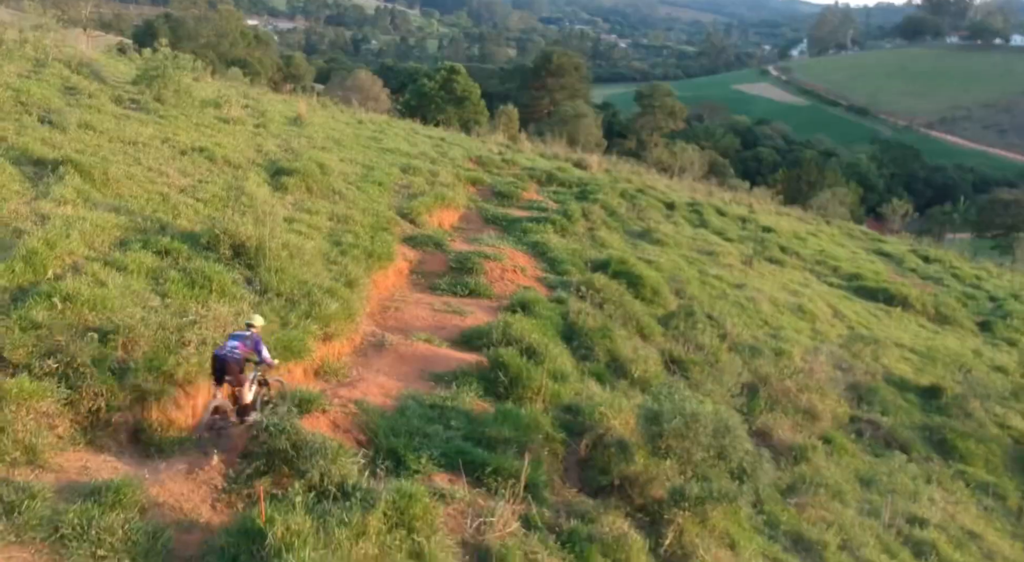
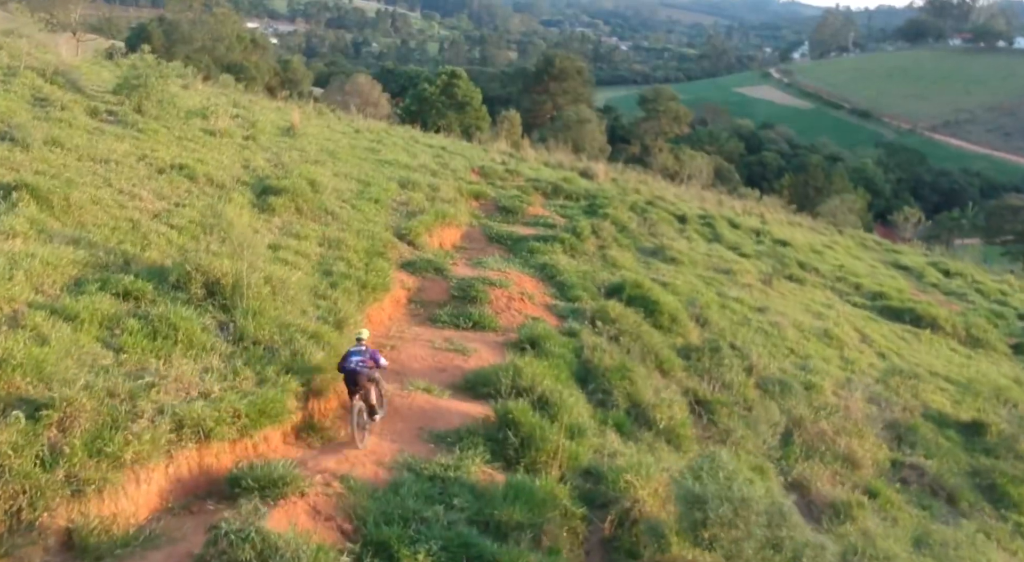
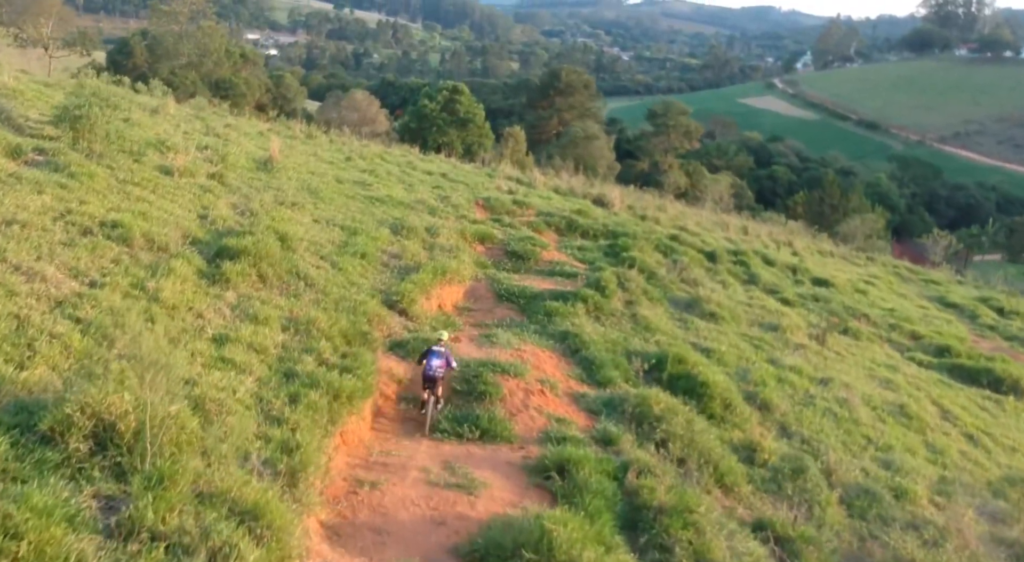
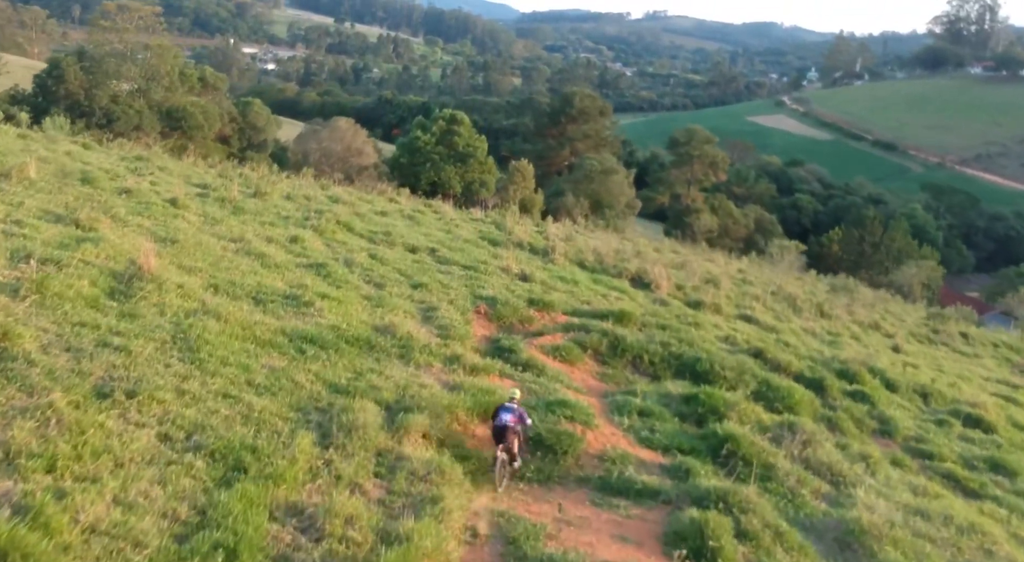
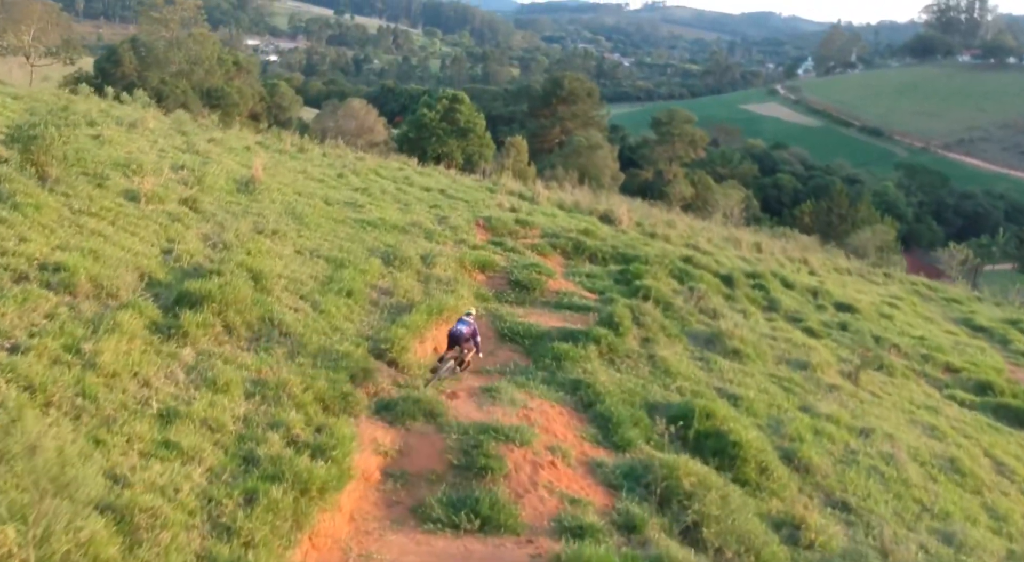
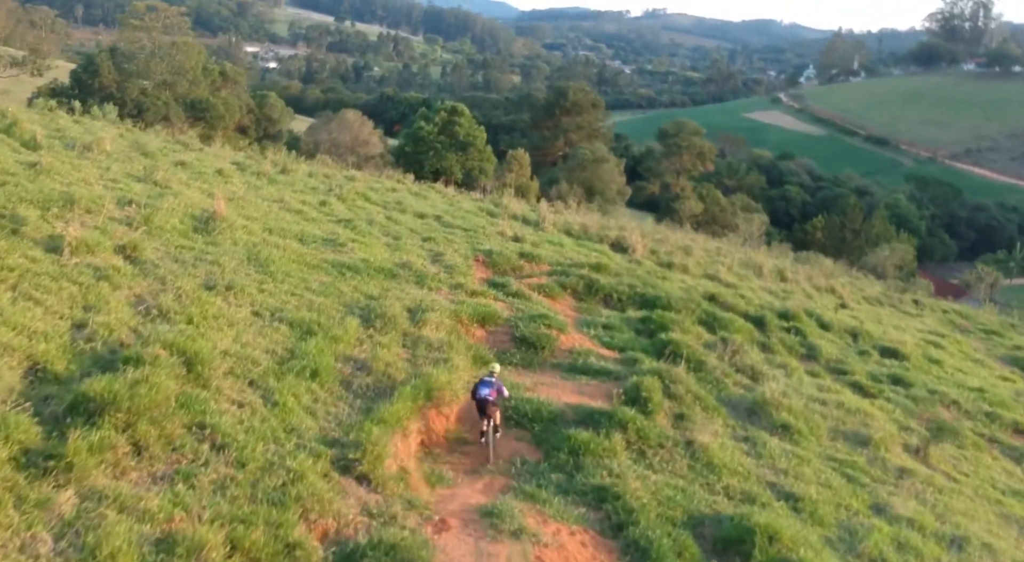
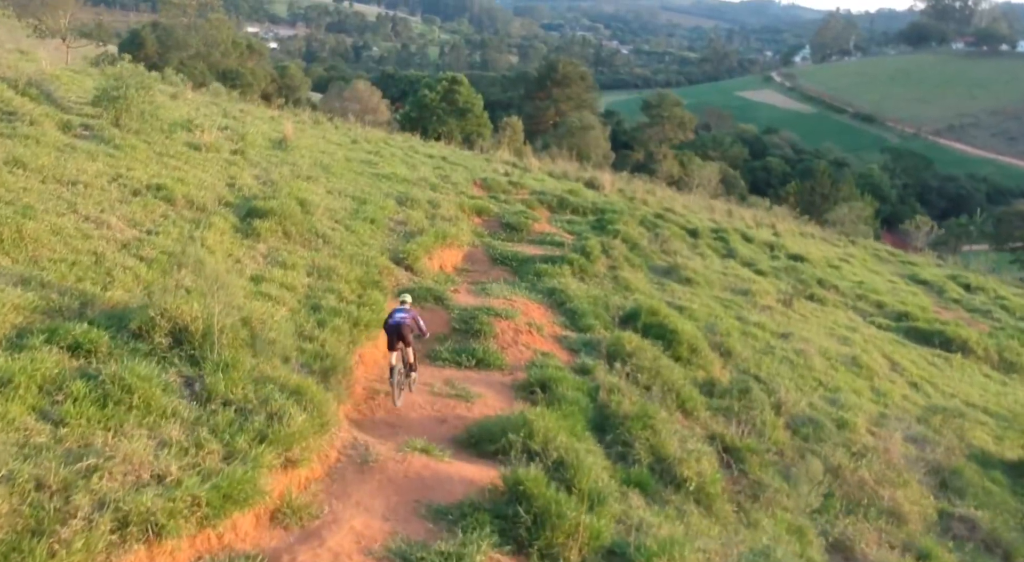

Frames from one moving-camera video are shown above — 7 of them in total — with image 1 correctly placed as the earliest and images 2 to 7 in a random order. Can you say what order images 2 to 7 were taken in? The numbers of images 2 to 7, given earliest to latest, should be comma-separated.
2, 7, 3, 5, 6, 4
